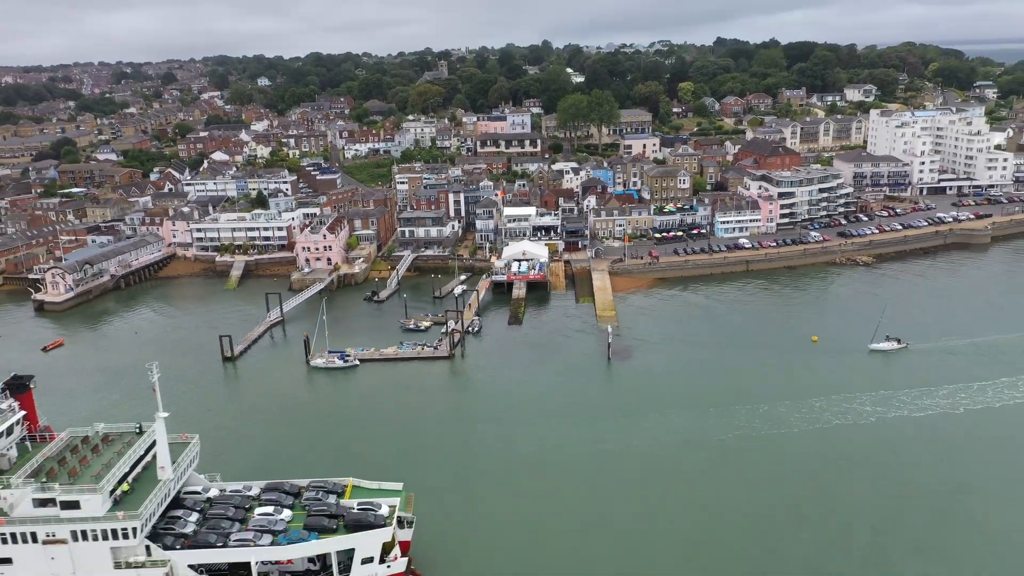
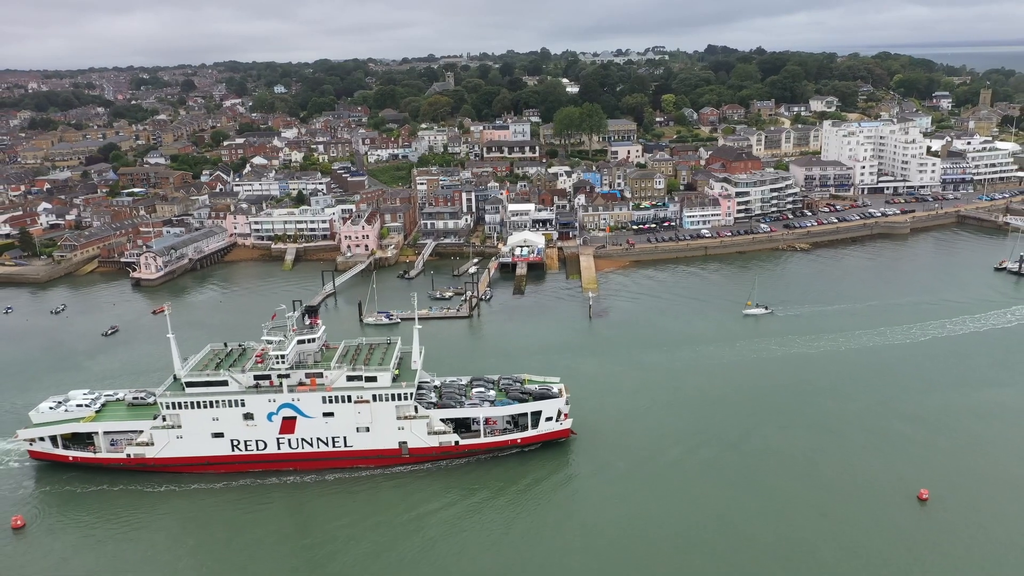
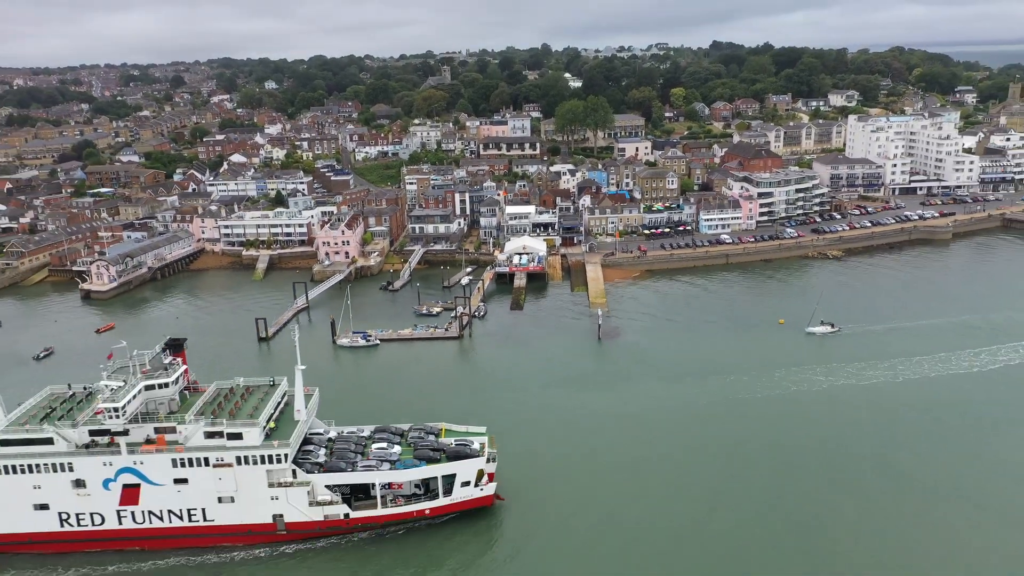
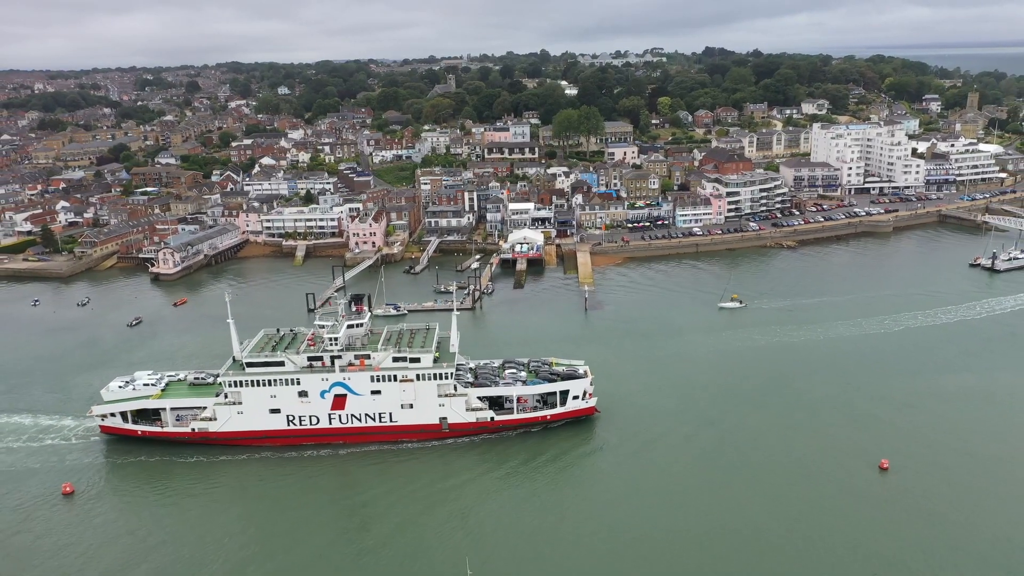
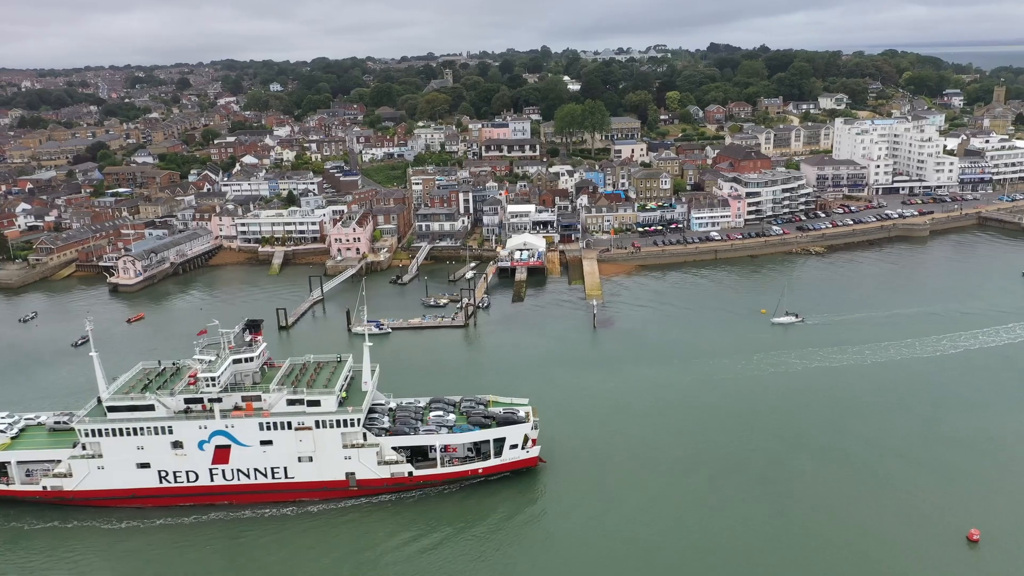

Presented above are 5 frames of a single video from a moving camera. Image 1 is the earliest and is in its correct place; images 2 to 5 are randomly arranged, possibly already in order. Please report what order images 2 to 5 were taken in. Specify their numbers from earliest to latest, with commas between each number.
3, 5, 2, 4
